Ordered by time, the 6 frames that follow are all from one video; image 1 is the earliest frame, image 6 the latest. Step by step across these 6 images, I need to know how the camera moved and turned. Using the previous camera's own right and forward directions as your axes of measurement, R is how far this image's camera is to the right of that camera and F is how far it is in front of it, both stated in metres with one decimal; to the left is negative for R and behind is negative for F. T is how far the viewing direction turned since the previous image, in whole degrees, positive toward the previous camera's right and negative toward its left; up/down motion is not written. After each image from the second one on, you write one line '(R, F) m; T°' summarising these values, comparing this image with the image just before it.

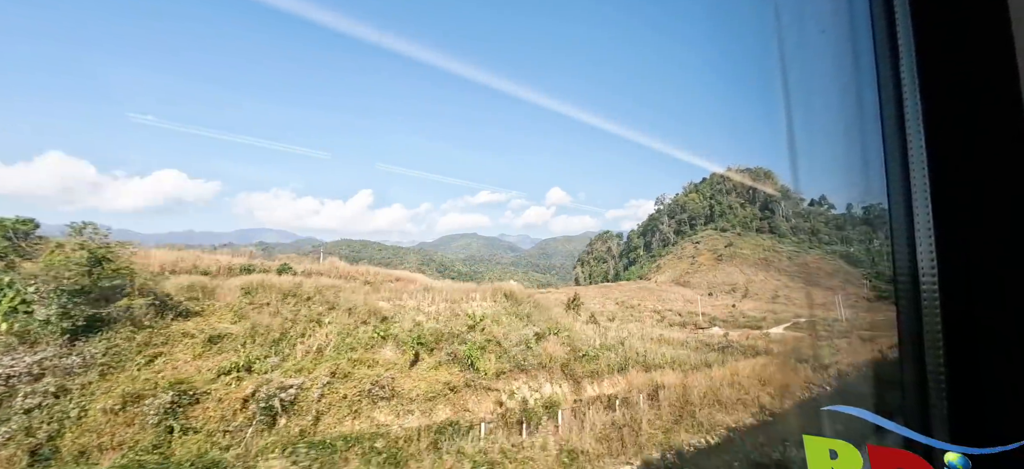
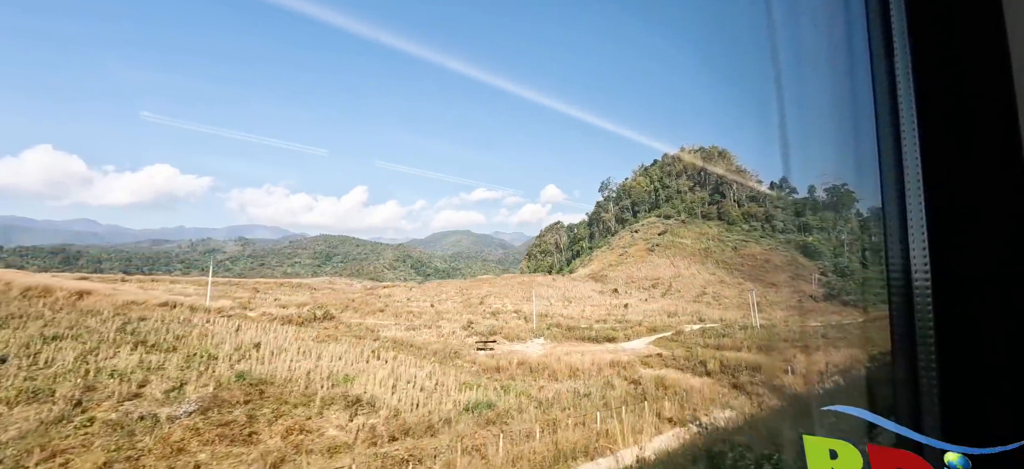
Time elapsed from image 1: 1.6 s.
(-0.5, -0.1) m; +1°
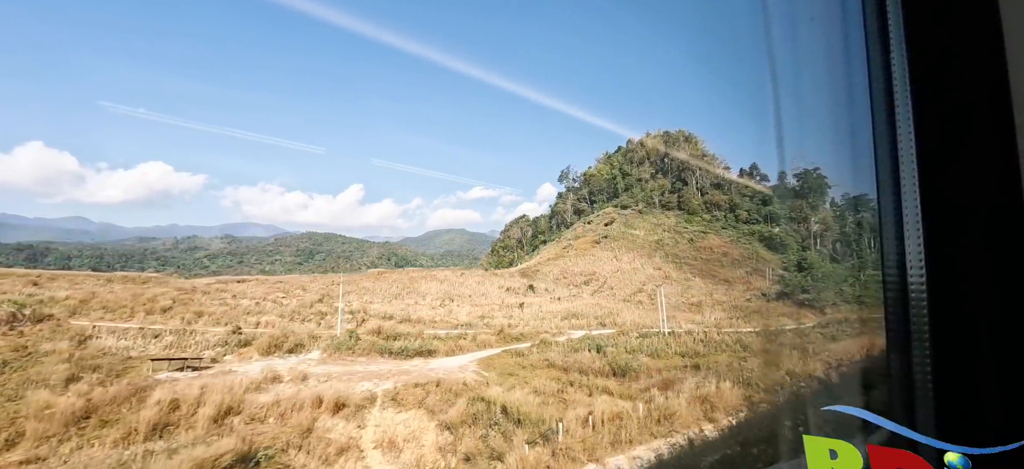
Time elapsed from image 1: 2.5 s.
(+0.5, +0.4) m; 0°
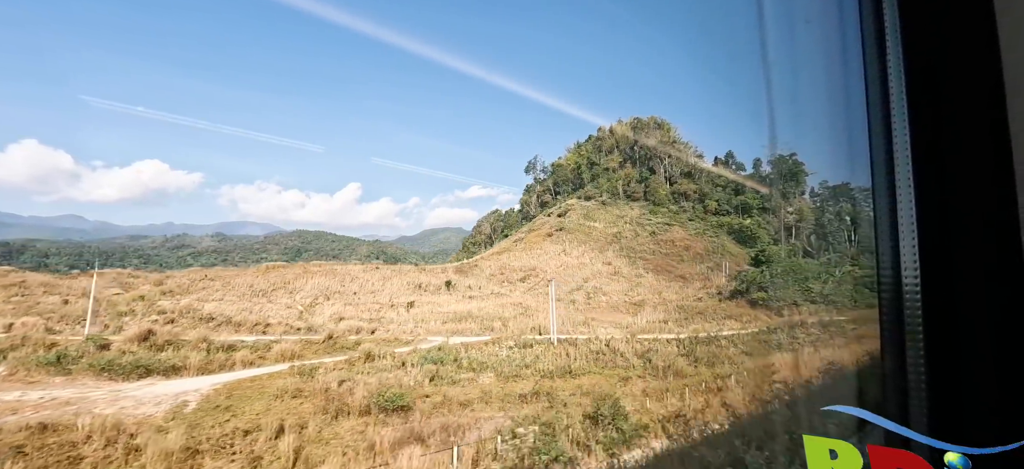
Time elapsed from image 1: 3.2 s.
(-0.1, -0.1) m; 0°
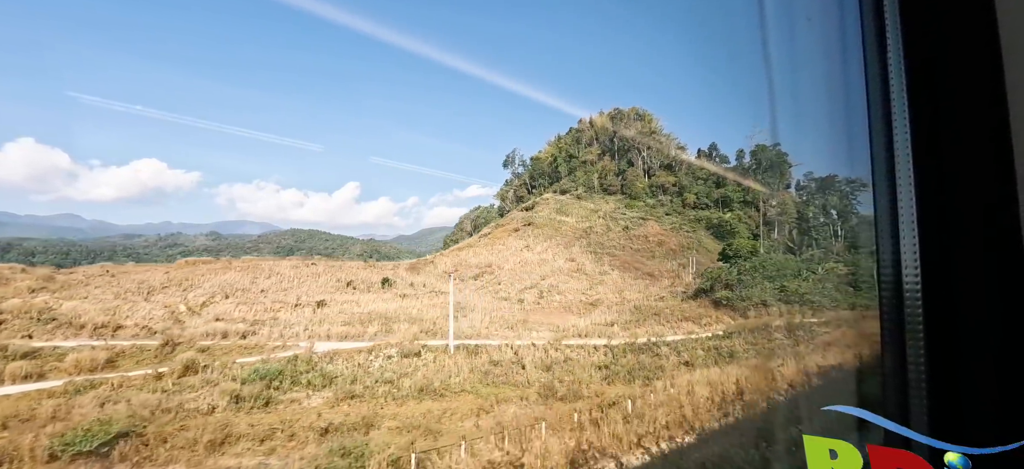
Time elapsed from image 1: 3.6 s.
(+0.1, +0.1) m; 0°
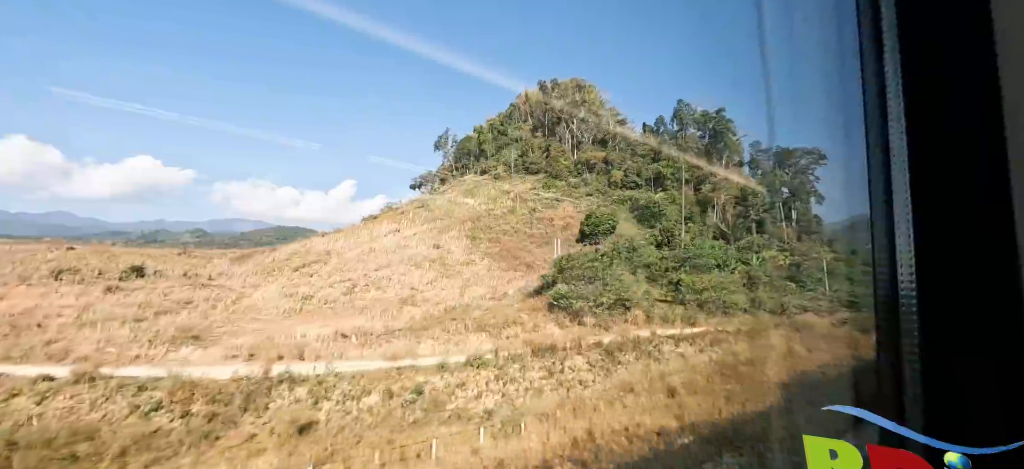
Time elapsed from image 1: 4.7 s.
(-0.6, -0.3) m; +1°
